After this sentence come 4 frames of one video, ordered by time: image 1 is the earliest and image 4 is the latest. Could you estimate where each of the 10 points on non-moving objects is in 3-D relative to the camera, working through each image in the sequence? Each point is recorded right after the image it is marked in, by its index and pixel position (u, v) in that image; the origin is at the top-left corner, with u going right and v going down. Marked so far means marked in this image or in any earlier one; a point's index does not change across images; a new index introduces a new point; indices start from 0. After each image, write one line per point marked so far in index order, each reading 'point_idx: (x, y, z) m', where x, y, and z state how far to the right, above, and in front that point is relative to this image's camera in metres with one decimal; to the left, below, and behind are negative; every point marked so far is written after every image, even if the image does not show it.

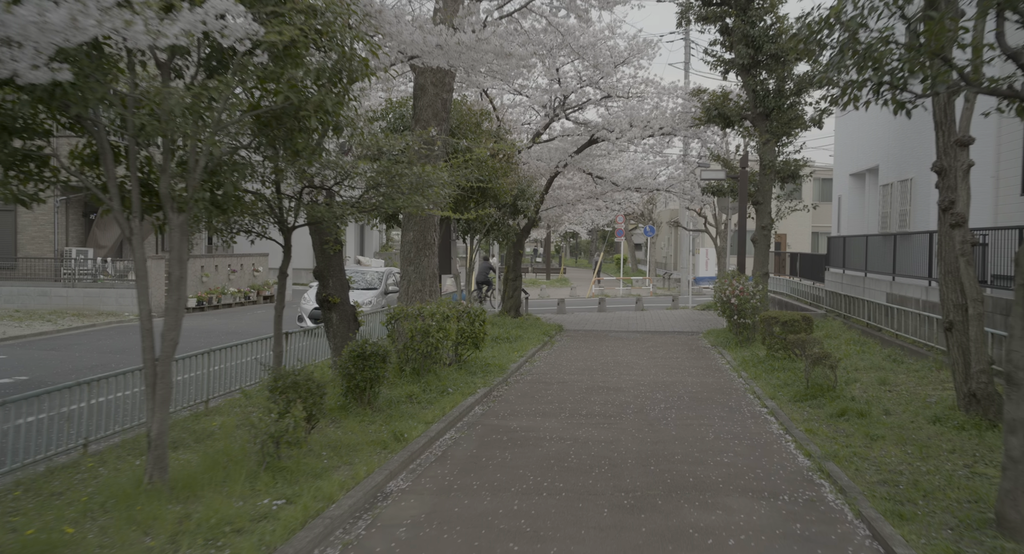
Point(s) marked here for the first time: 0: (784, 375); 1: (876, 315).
0: (+3.8, -1.4, +10.3) m
1: (+7.1, -0.7, +14.6) m
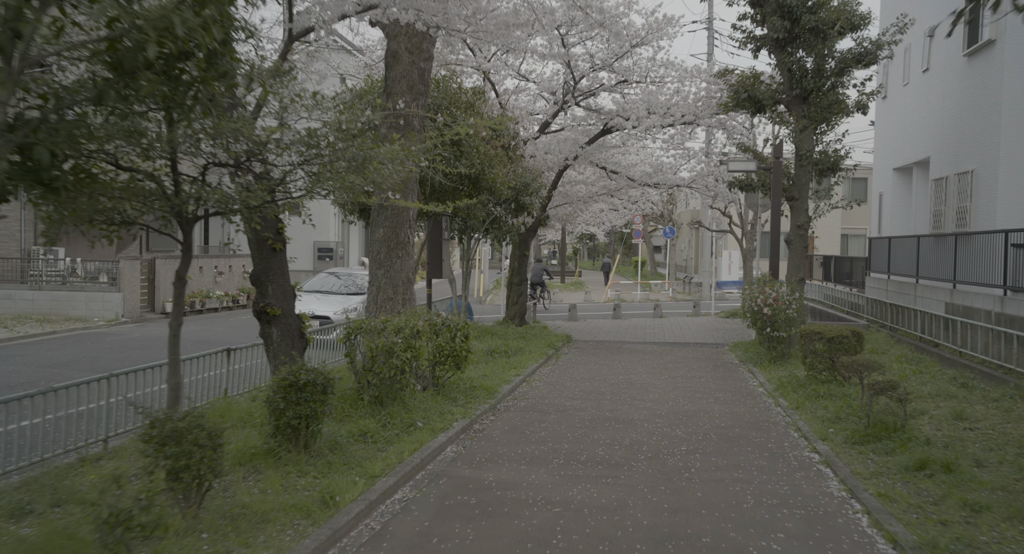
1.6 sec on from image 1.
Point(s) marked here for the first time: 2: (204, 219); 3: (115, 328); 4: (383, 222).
0: (+3.6, -1.5, +8.4) m
1: (+7.1, -0.8, +12.6) m
2: (-2.3, +0.4, +5.5) m
3: (-9.3, -1.2, +17.5) m
4: (-1.5, +0.7, +8.9) m
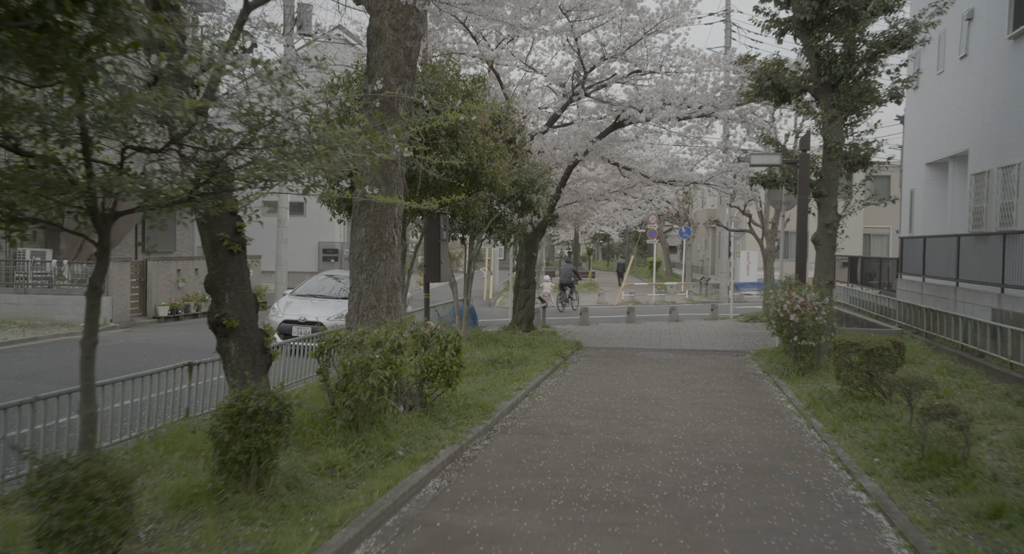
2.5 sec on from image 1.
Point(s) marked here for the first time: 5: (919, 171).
0: (+3.6, -1.5, +7.4) m
1: (+7.1, -0.9, +11.5) m
2: (-2.4, +0.4, +4.5) m
3: (-9.2, -1.3, +16.7) m
4: (-1.6, +0.6, +7.9) m
5: (+9.4, +2.5, +17.3) m
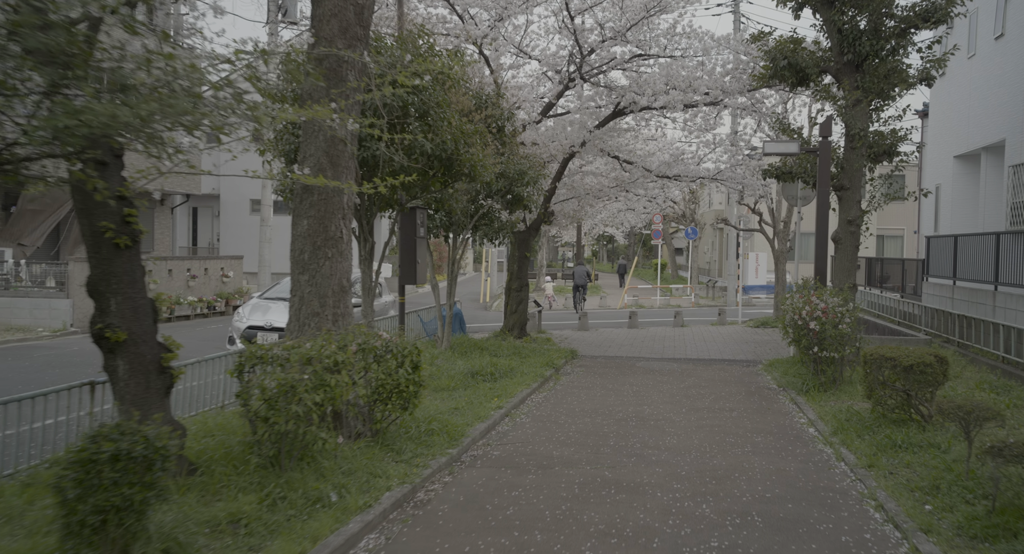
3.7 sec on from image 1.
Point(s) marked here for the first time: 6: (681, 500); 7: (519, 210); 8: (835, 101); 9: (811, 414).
0: (+3.3, -1.5, +6.0) m
1: (+6.9, -0.9, +10.2) m
2: (-2.6, +0.4, +3.3) m
3: (-9.4, -1.3, +15.5) m
4: (-1.8, +0.6, +6.7) m
5: (+9.2, +2.4, +15.9) m
6: (+1.3, -1.6, +5.5) m
7: (+0.1, +1.2, +13.8) m
8: (+4.9, +2.7, +11.4) m
9: (+3.4, -1.5, +8.5) m
